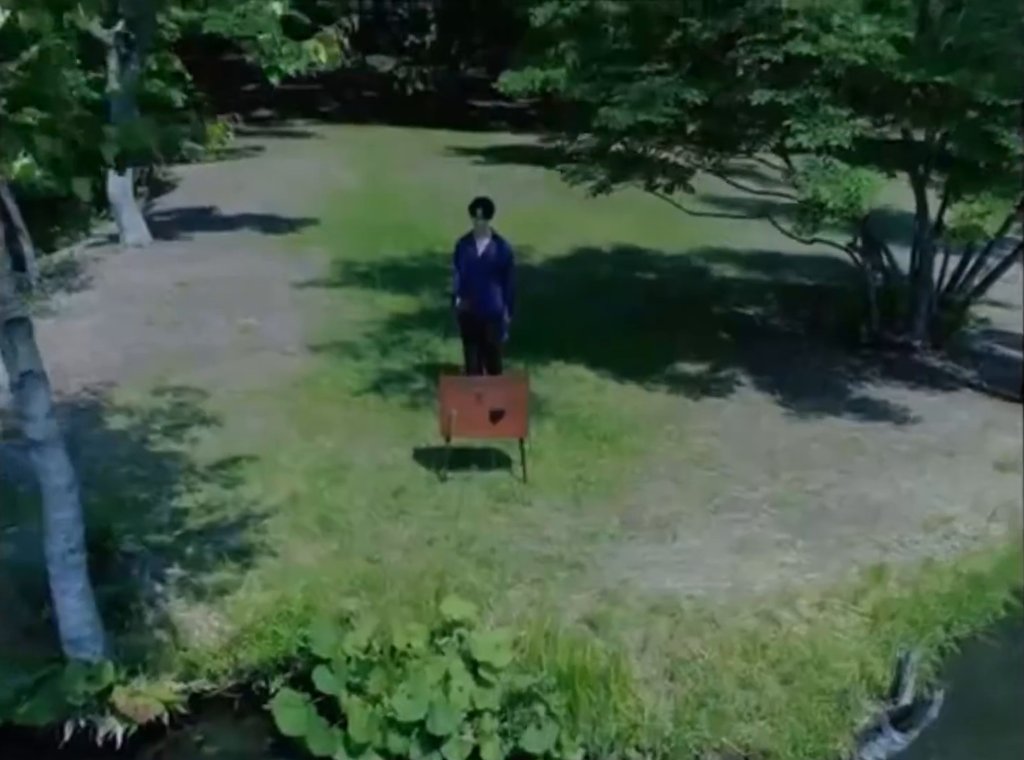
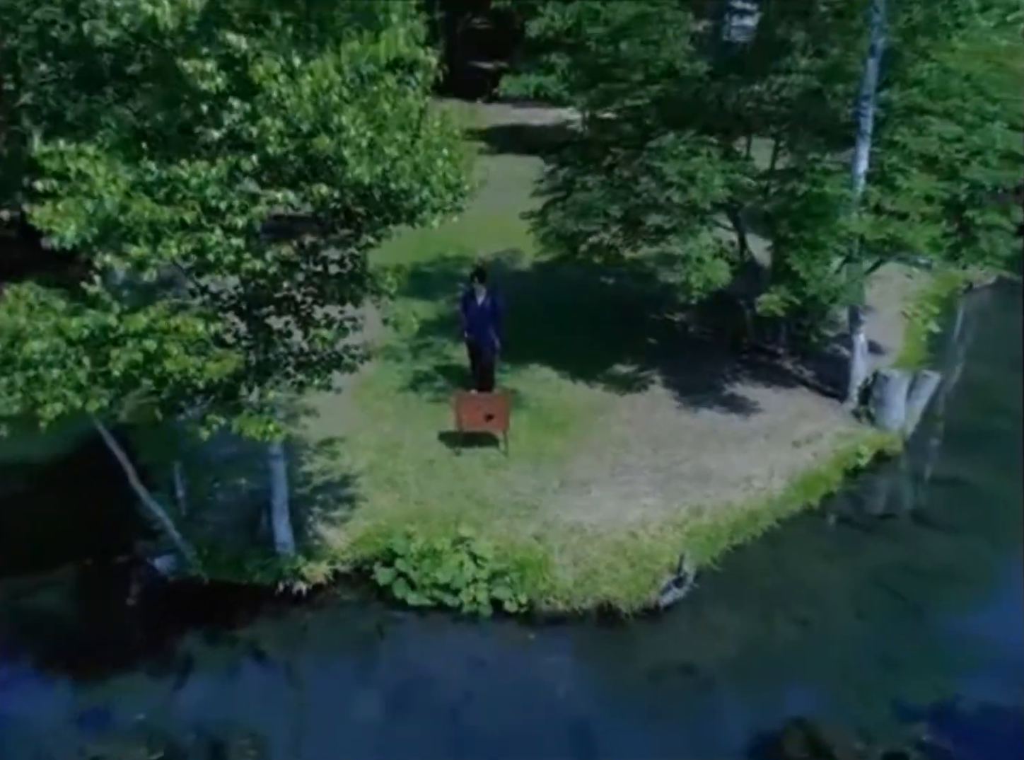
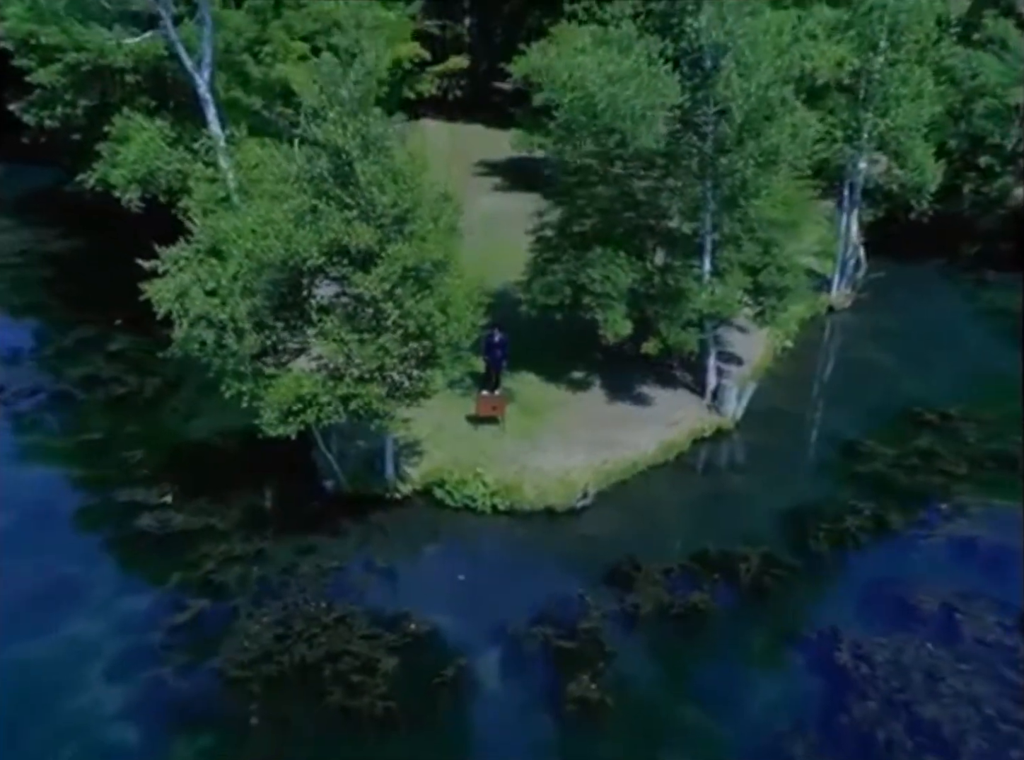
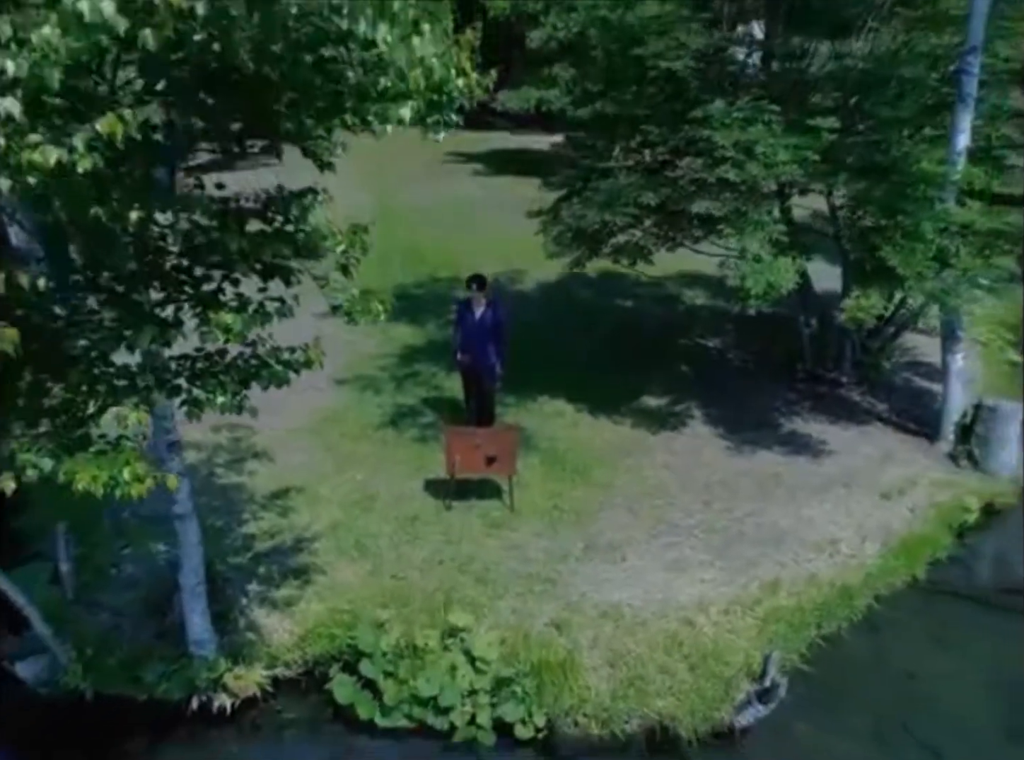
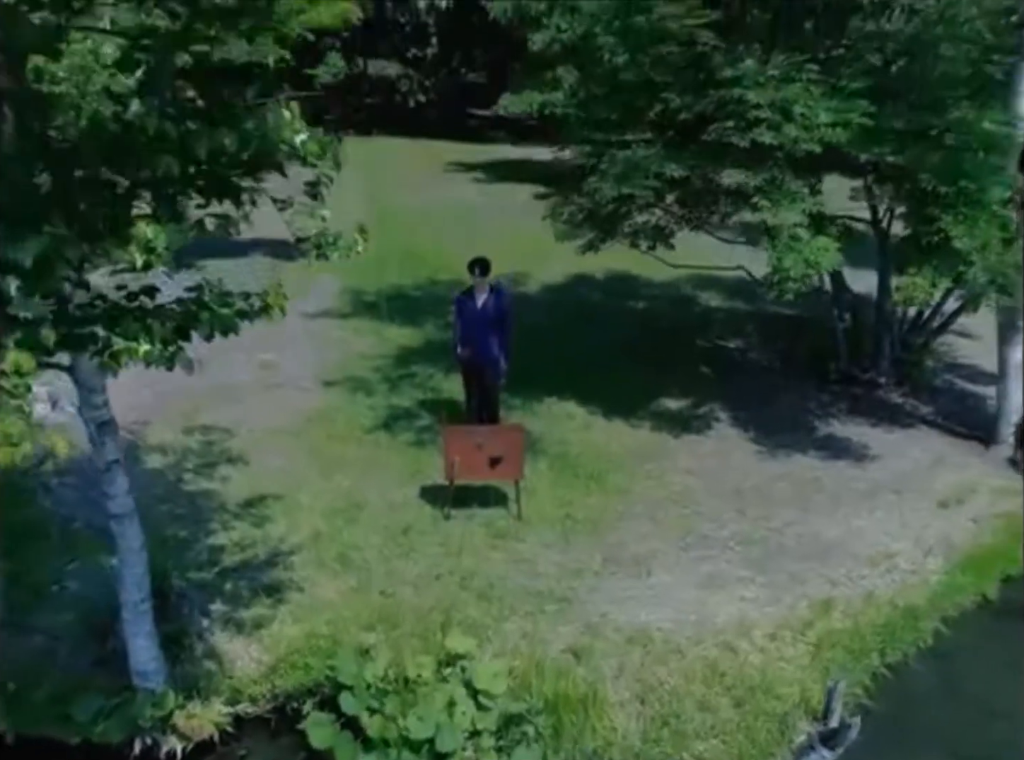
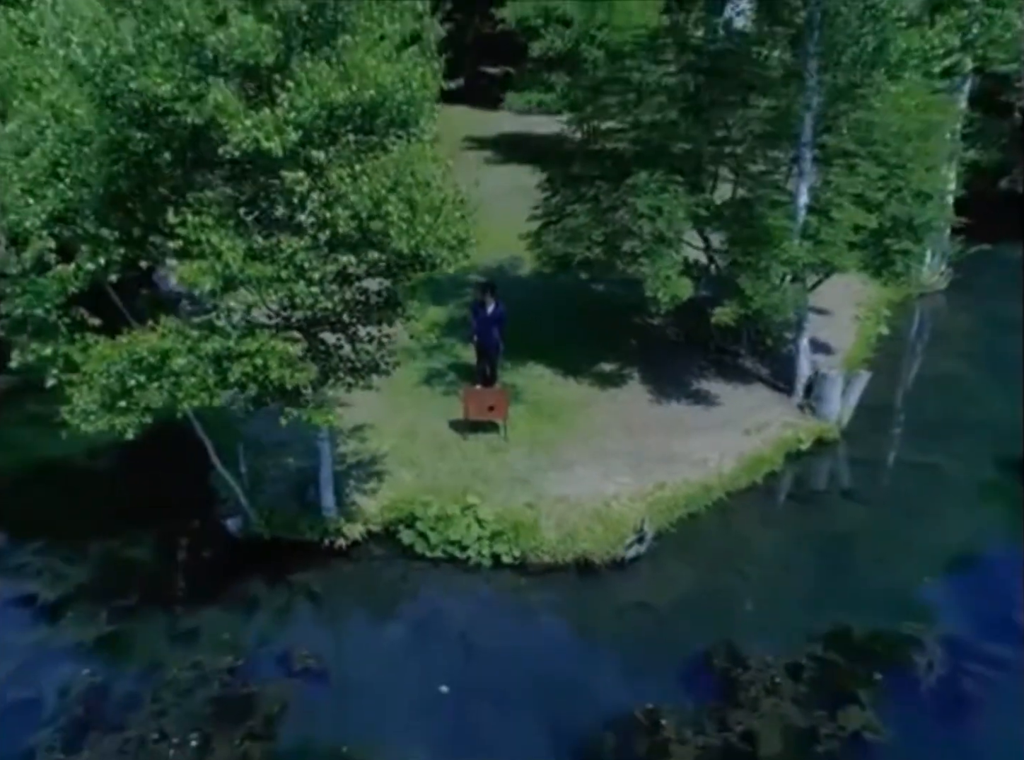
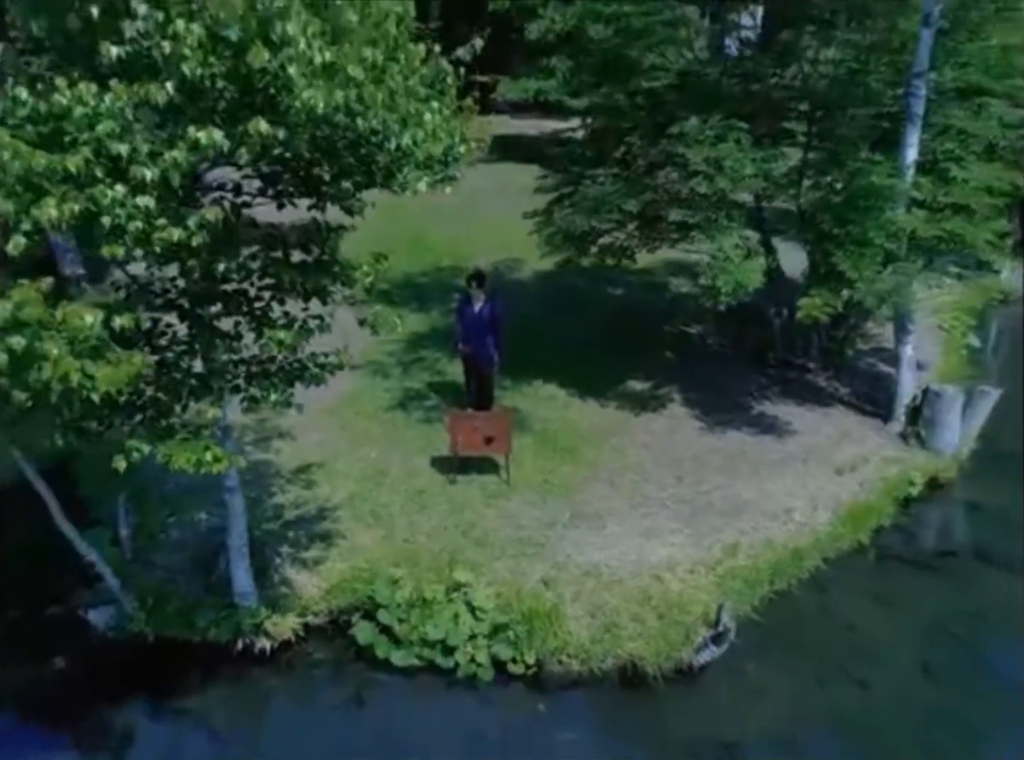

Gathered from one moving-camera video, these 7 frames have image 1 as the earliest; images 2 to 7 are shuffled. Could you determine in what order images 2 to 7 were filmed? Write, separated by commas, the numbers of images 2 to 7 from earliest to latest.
5, 4, 7, 2, 6, 3
